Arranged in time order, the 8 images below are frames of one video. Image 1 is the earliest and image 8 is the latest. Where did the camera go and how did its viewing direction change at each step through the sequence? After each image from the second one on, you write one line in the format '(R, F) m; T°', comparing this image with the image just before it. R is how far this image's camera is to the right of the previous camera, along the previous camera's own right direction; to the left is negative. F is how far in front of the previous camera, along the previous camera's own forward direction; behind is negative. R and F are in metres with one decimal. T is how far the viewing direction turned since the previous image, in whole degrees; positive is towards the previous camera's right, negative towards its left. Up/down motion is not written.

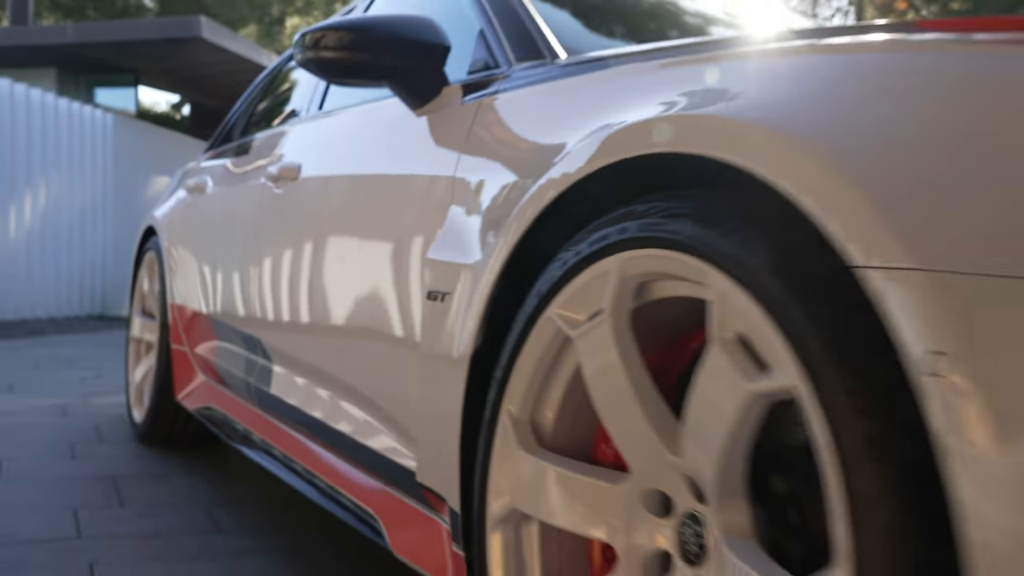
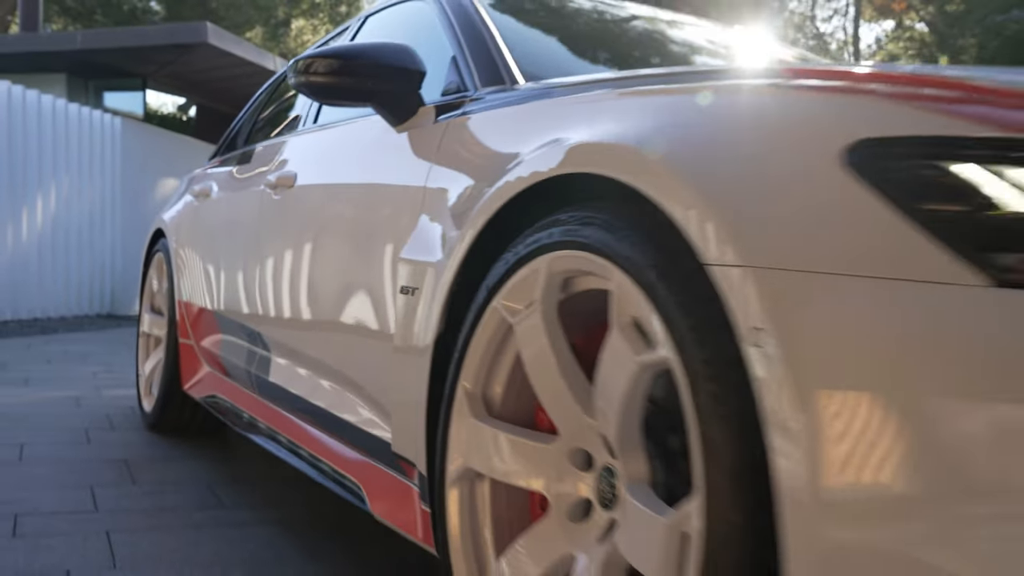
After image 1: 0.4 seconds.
(+0.1, -0.3) m; 0°
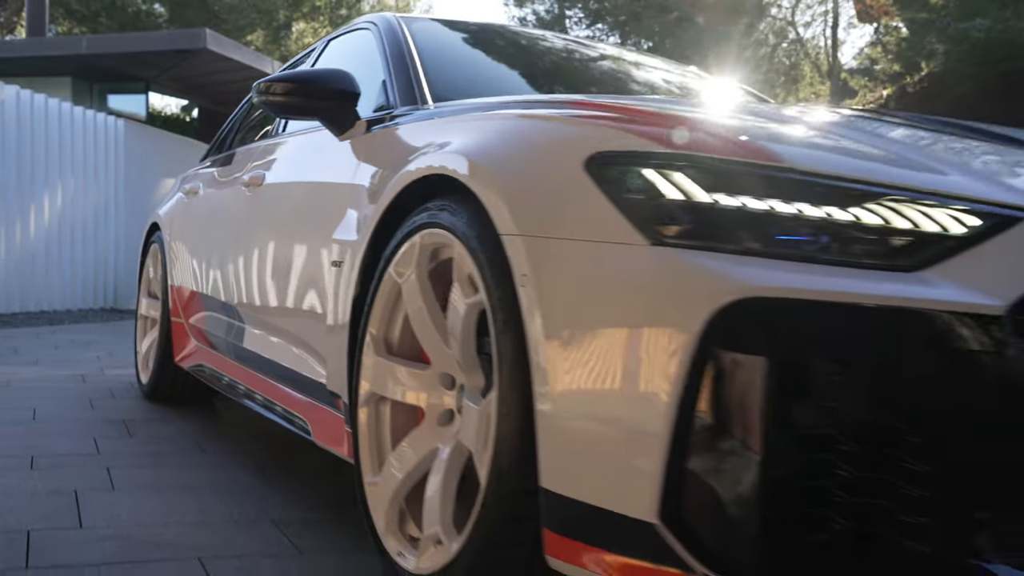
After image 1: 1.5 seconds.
(+0.3, -0.6) m; 0°
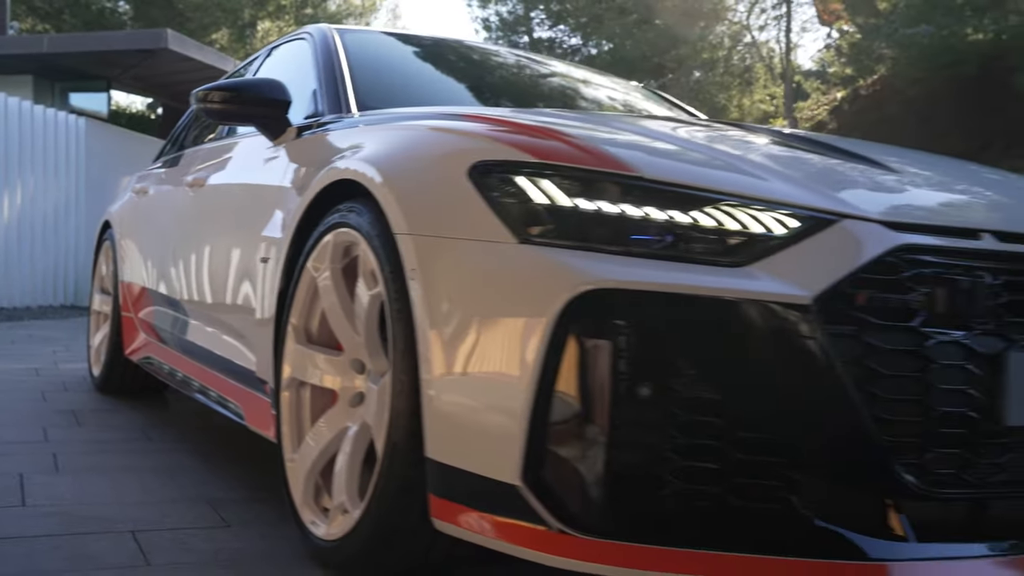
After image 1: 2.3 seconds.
(+0.2, -0.2) m; +2°
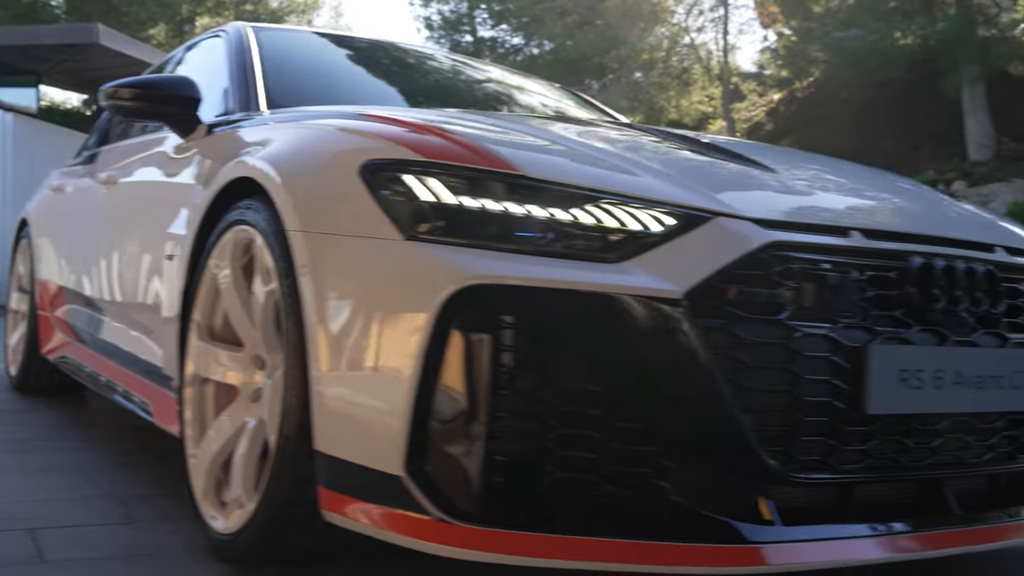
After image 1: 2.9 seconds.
(+0.1, -0.1) m; +3°
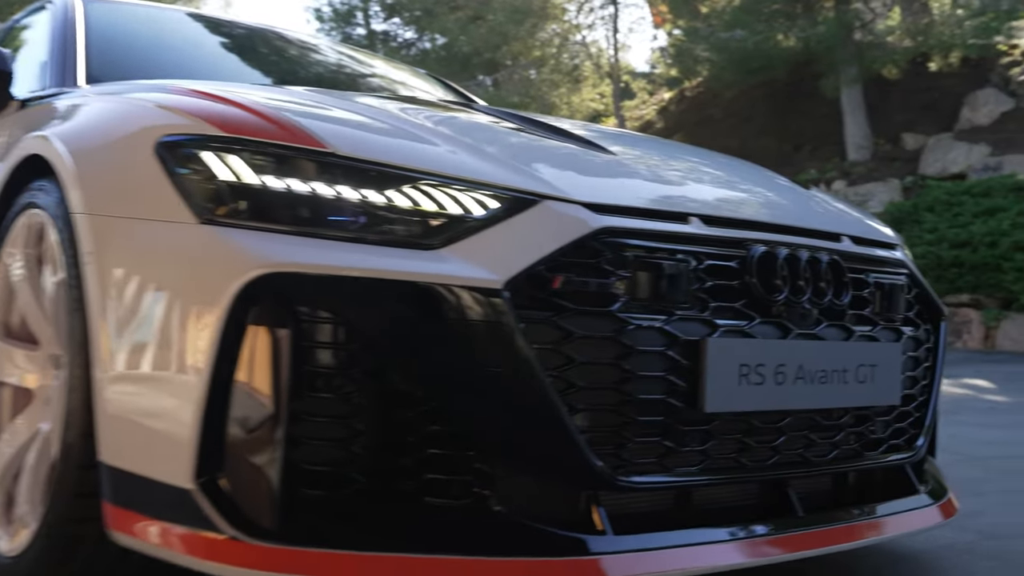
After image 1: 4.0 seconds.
(+0.2, +0.2) m; +6°
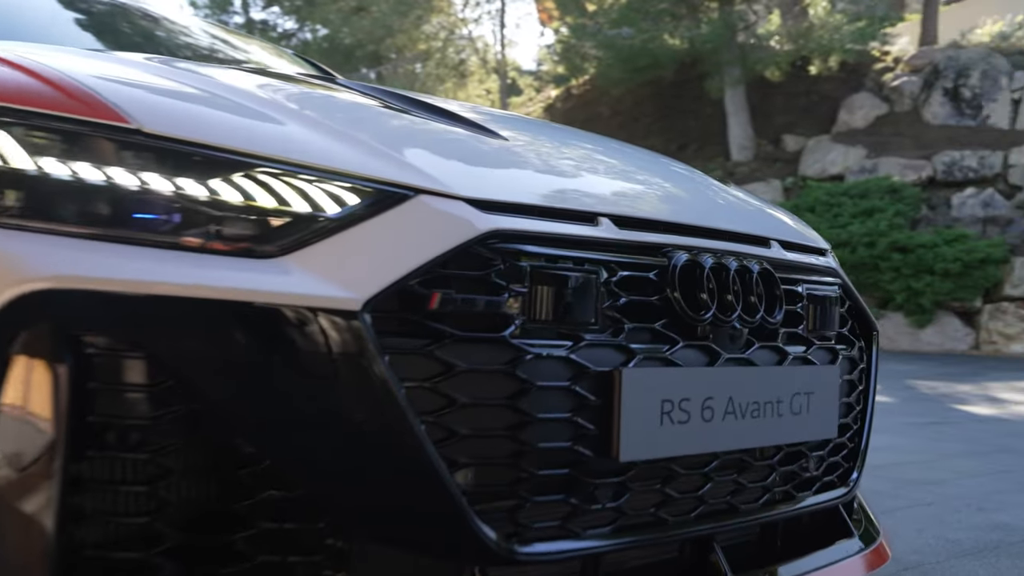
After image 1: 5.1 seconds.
(0.0, +0.4) m; +7°
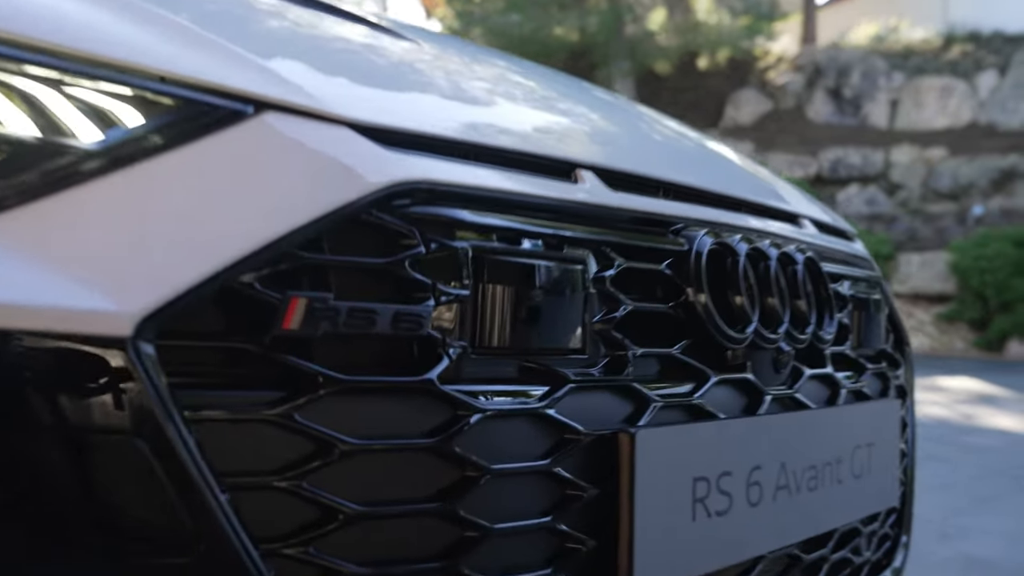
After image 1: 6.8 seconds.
(0.0, +0.7) m; +7°
